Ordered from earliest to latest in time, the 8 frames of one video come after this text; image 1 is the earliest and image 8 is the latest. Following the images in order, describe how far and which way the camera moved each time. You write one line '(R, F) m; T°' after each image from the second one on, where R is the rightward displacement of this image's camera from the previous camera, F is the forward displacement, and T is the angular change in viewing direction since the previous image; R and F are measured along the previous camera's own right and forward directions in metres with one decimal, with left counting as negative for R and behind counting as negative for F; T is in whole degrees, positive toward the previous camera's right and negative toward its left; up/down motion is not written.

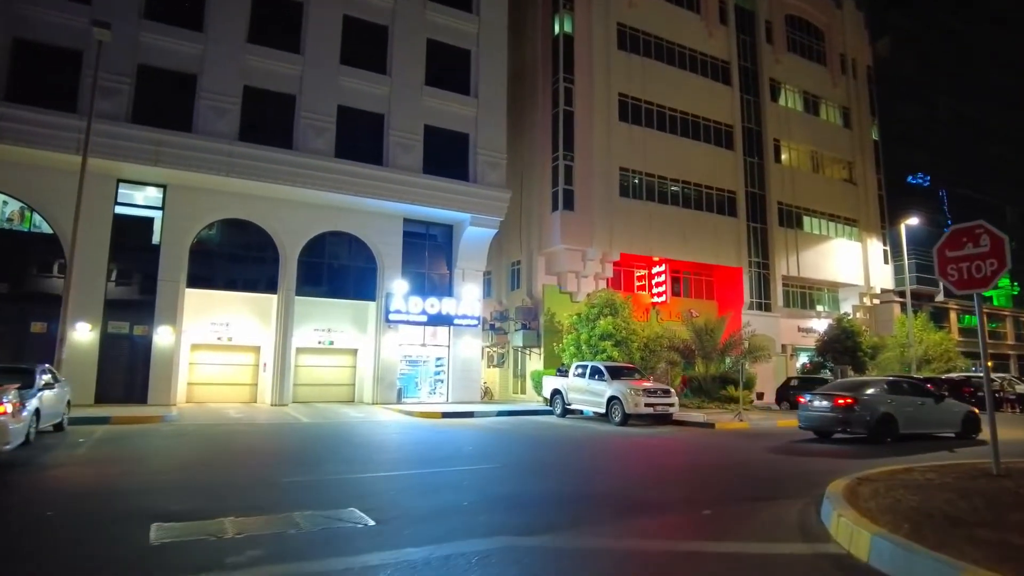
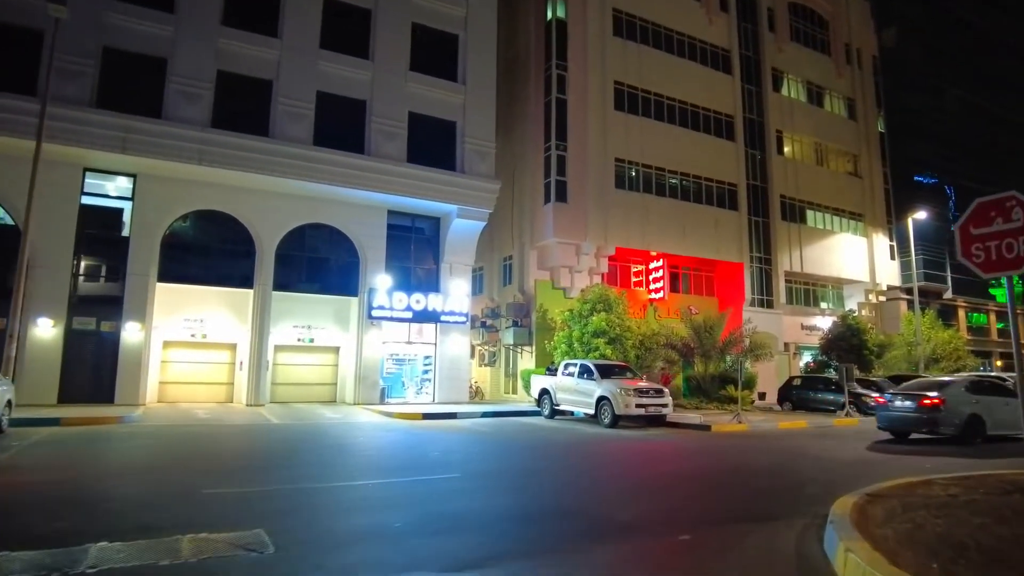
(+0.6, +1.2) m; 0°
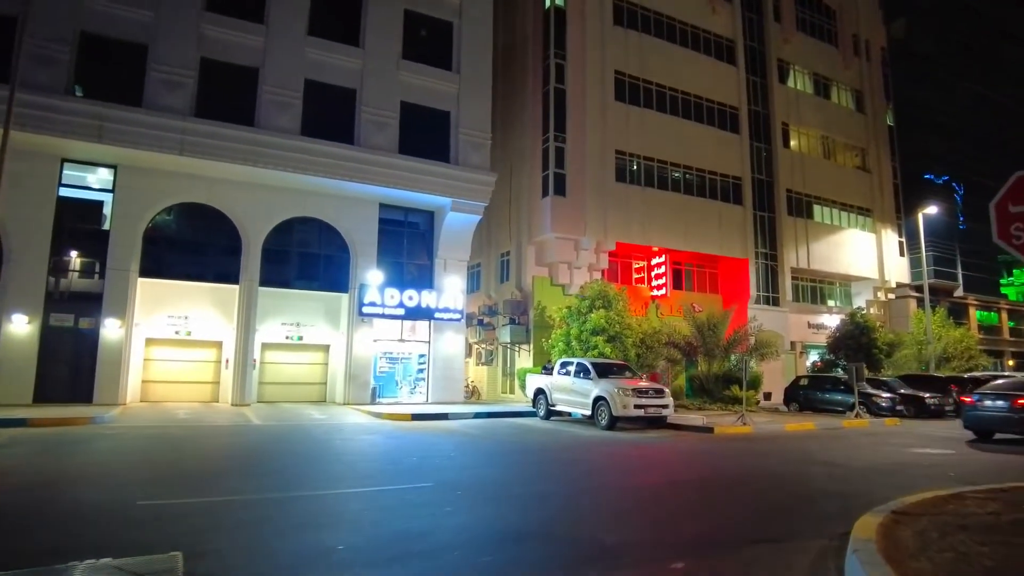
(+0.3, +0.9) m; 0°
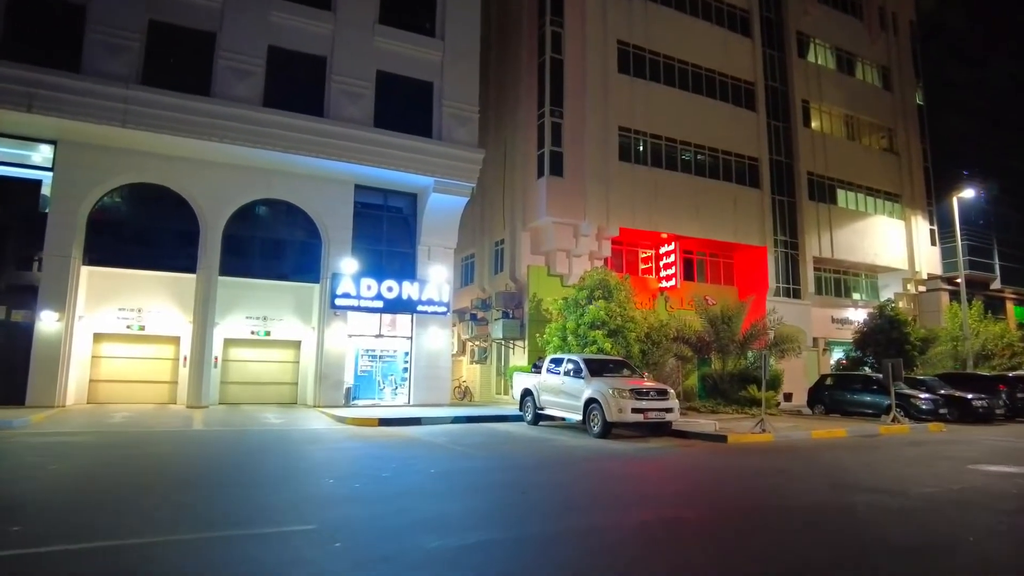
(+0.8, +2.5) m; -1°
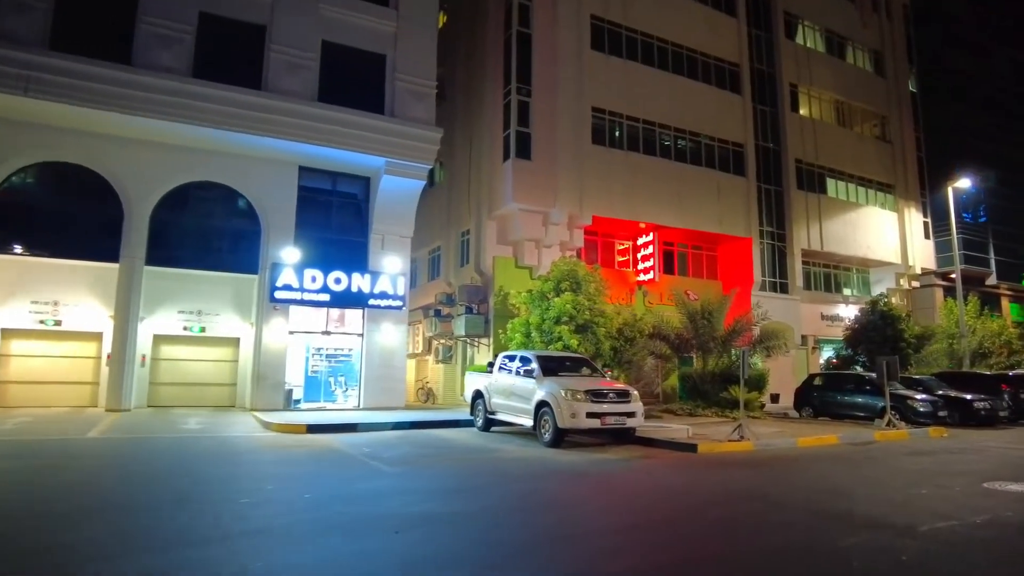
(+1.0, +1.9) m; +1°
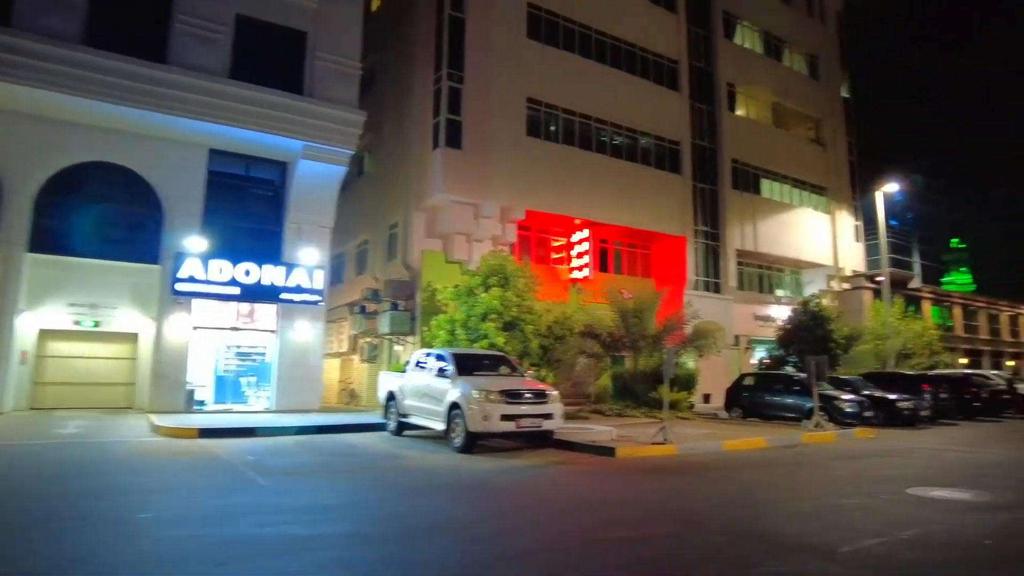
(+0.6, +0.9) m; +5°
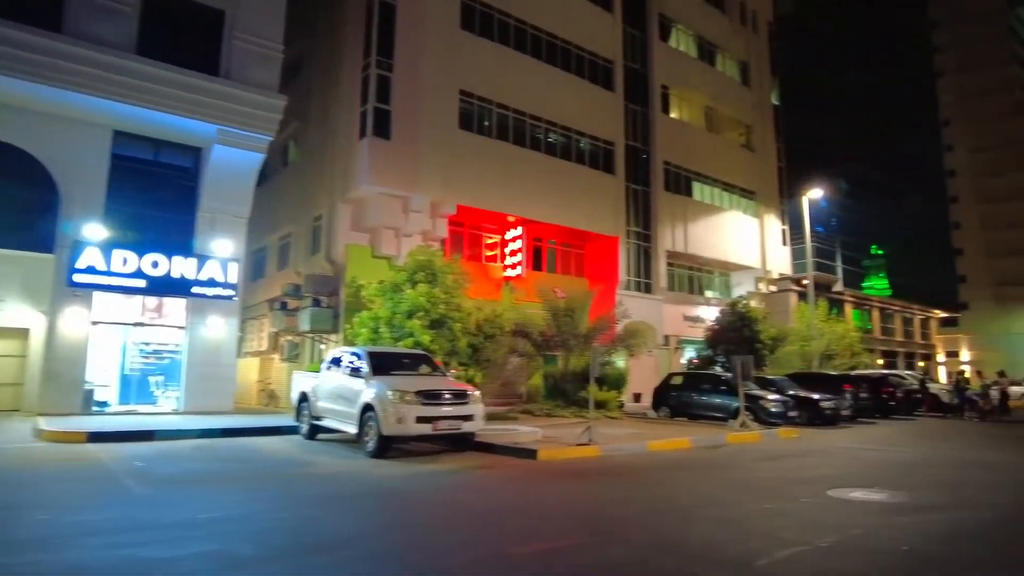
(+0.3, +0.5) m; +5°
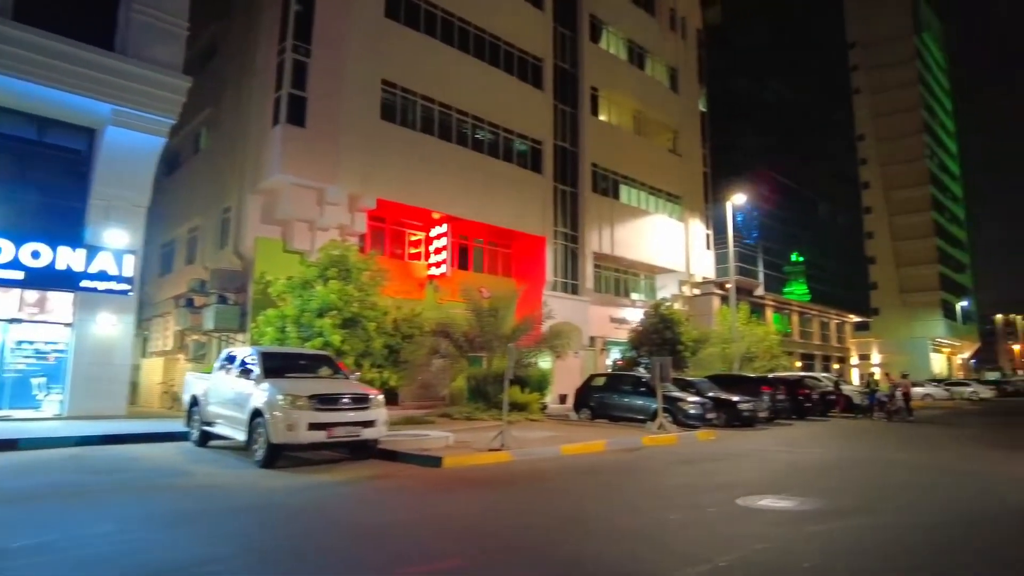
(+0.4, +0.5) m; +6°
